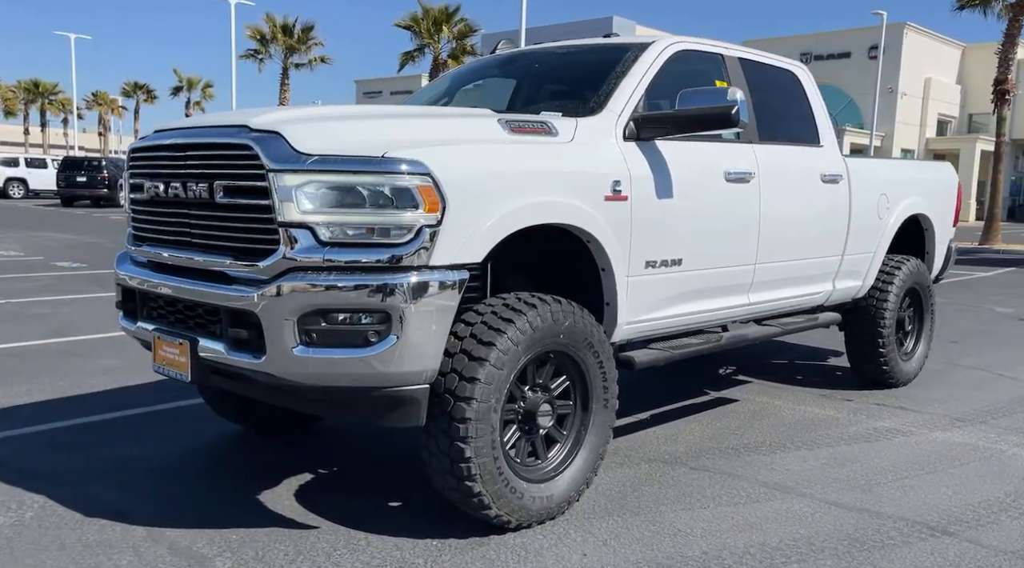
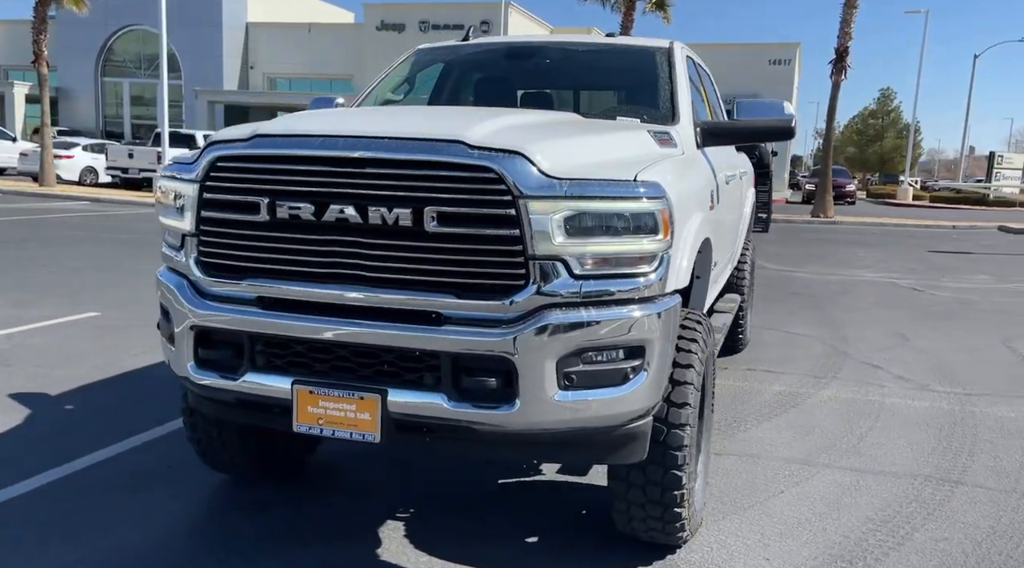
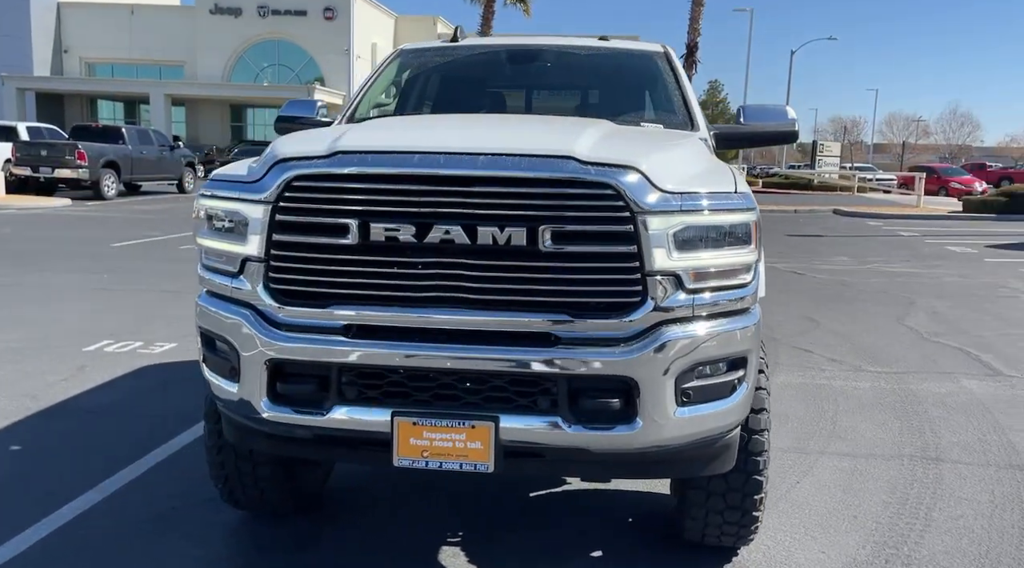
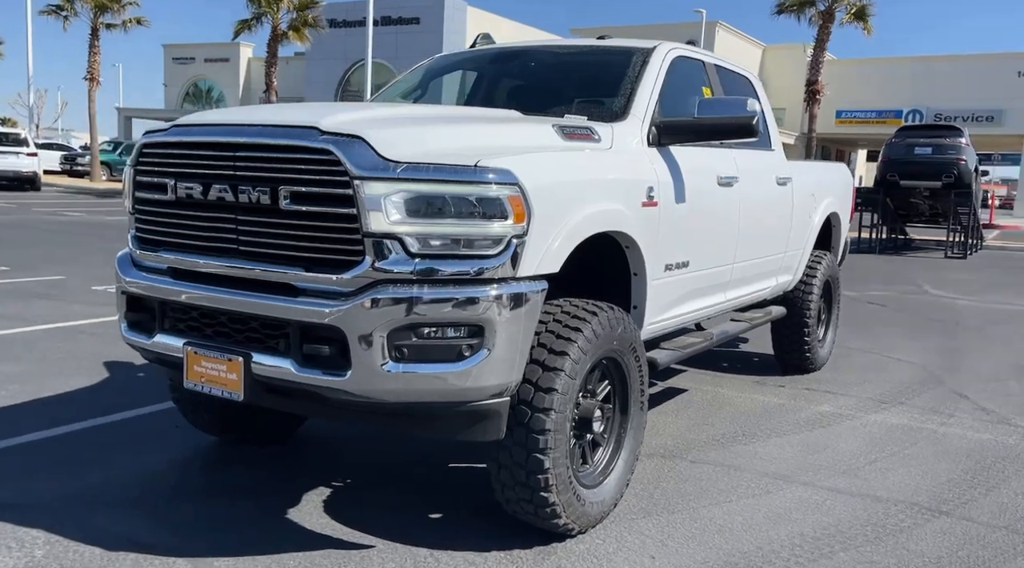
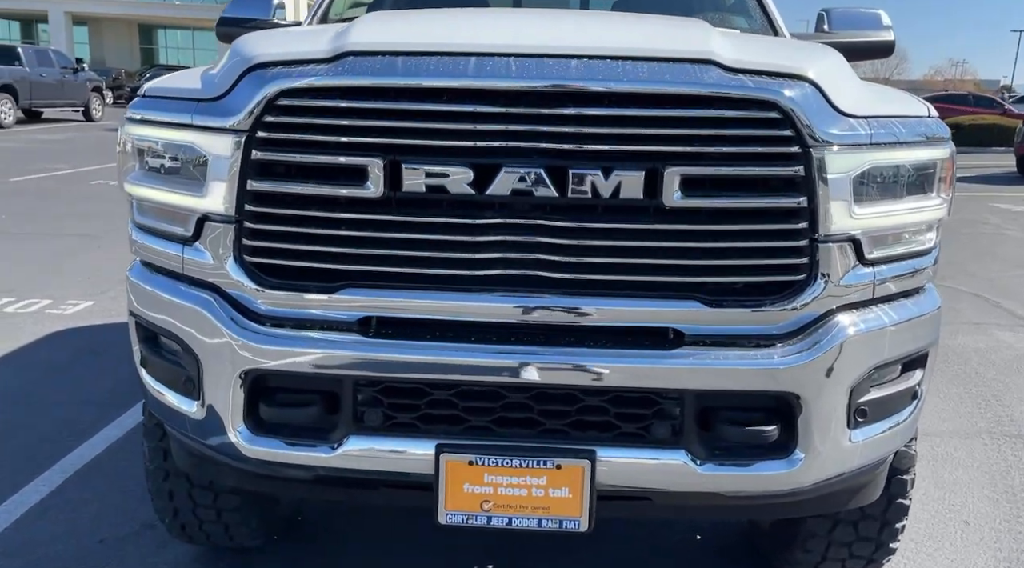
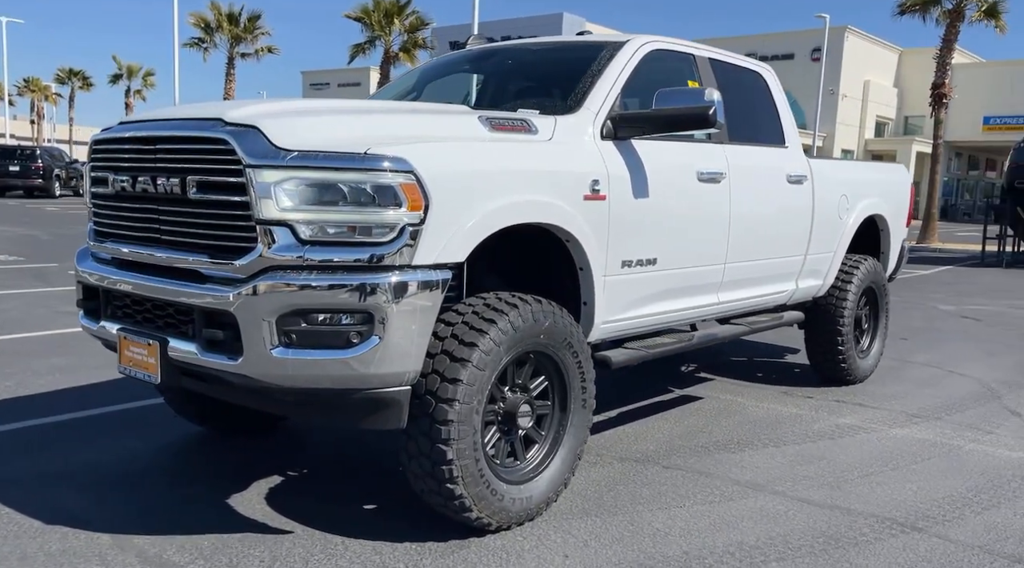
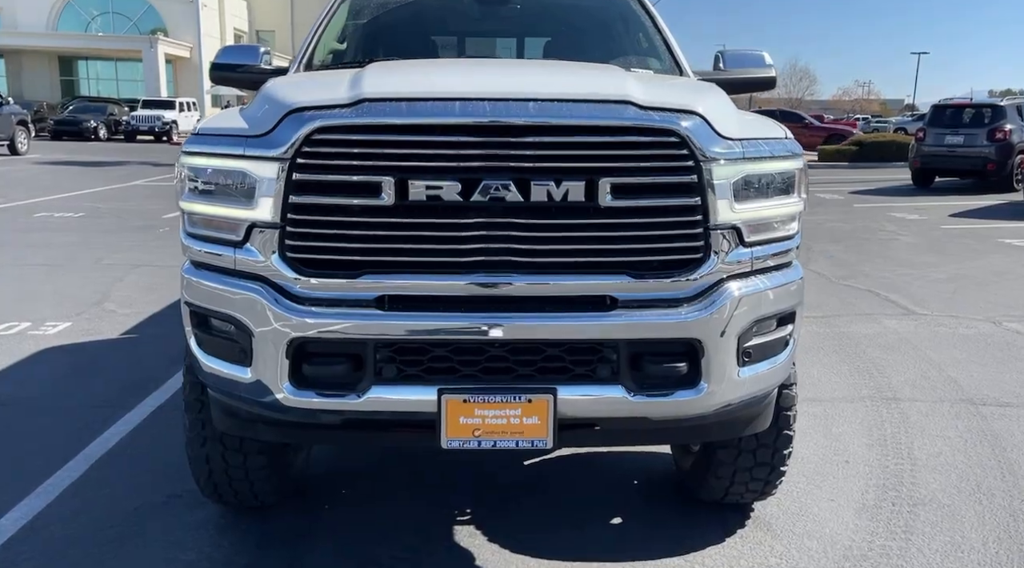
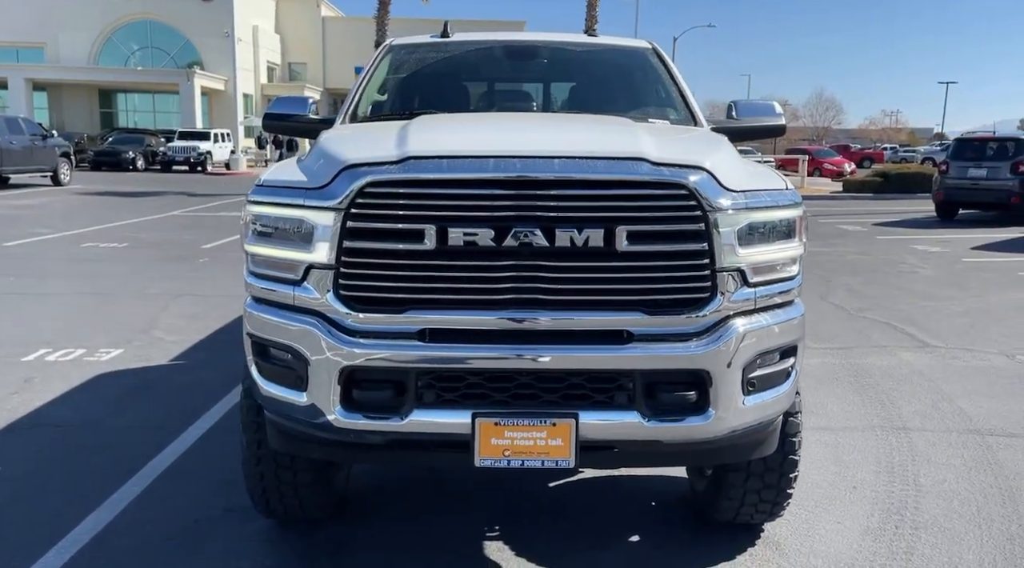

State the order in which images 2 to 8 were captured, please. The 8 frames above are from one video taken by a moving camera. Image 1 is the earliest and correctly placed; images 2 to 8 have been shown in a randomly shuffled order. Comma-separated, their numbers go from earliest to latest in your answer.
6, 4, 2, 3, 8, 7, 5
